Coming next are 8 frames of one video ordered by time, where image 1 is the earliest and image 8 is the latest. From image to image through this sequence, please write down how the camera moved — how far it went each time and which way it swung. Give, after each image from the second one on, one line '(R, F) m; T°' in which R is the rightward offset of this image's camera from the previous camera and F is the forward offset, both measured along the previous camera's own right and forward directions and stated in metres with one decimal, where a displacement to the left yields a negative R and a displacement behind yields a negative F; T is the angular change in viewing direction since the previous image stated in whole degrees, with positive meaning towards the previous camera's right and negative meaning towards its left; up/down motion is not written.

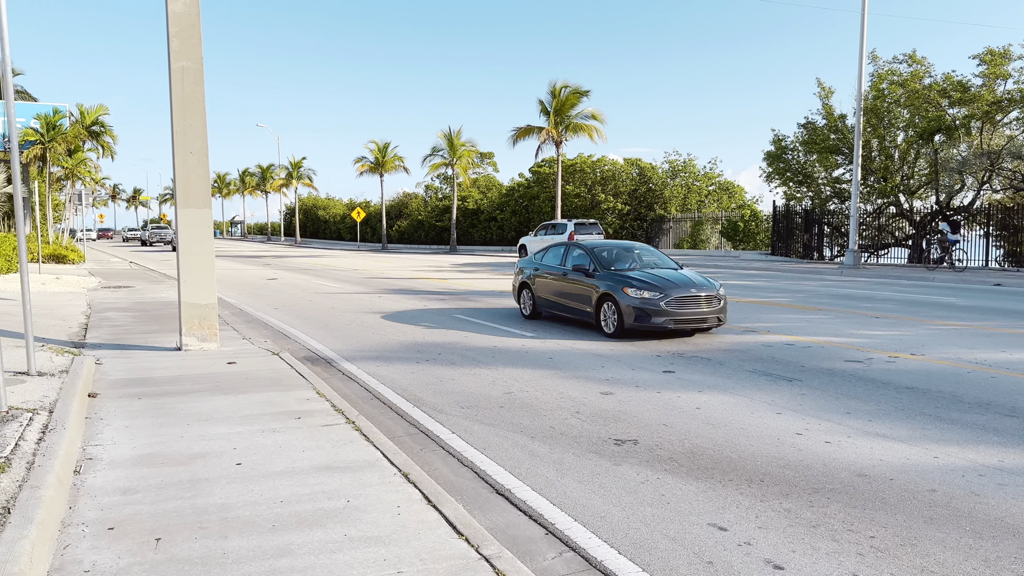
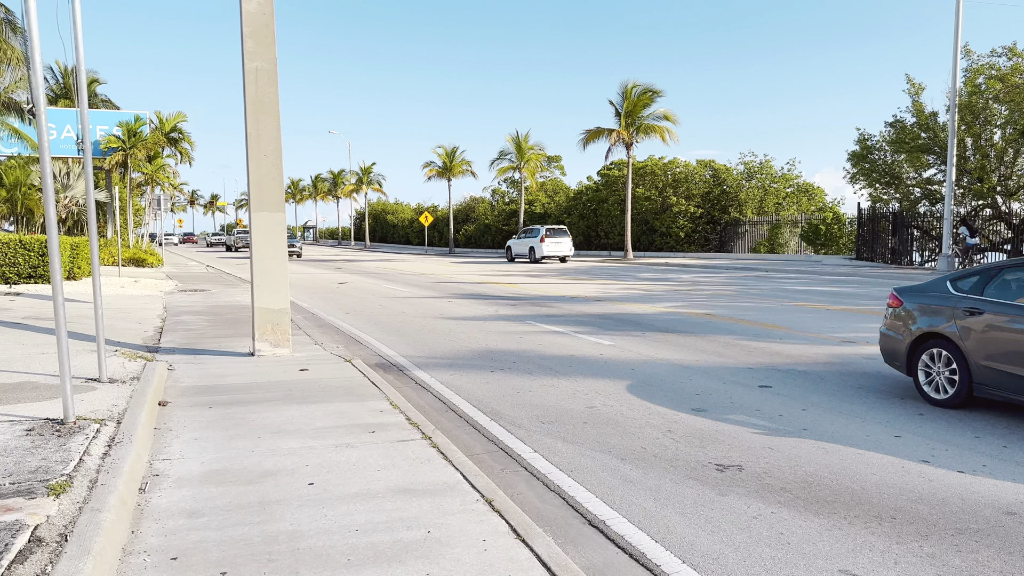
(-0.2, +0.5) m; -5°
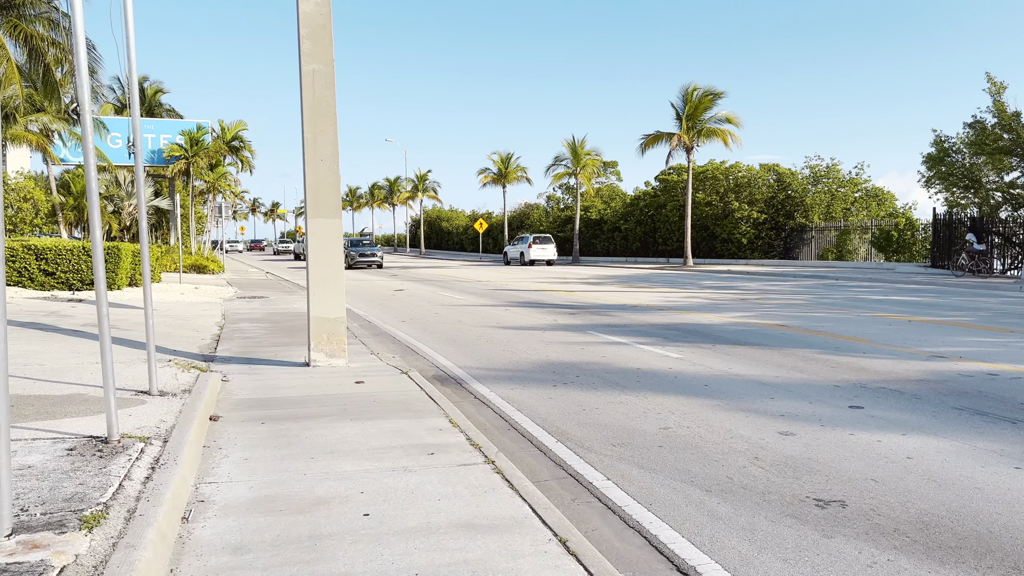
(-0.1, +0.5) m; -4°
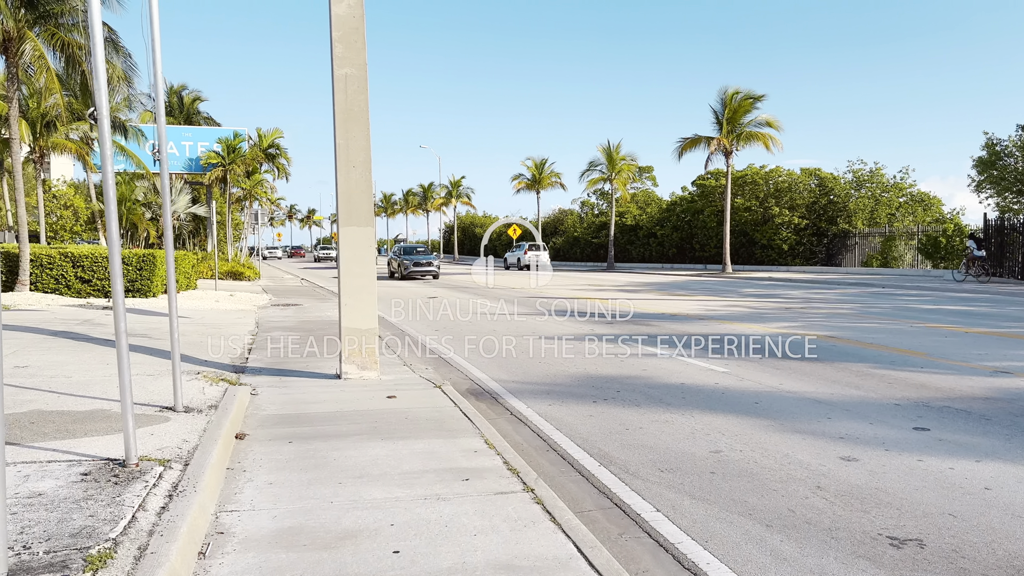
(0.0, +0.4) m; -2°
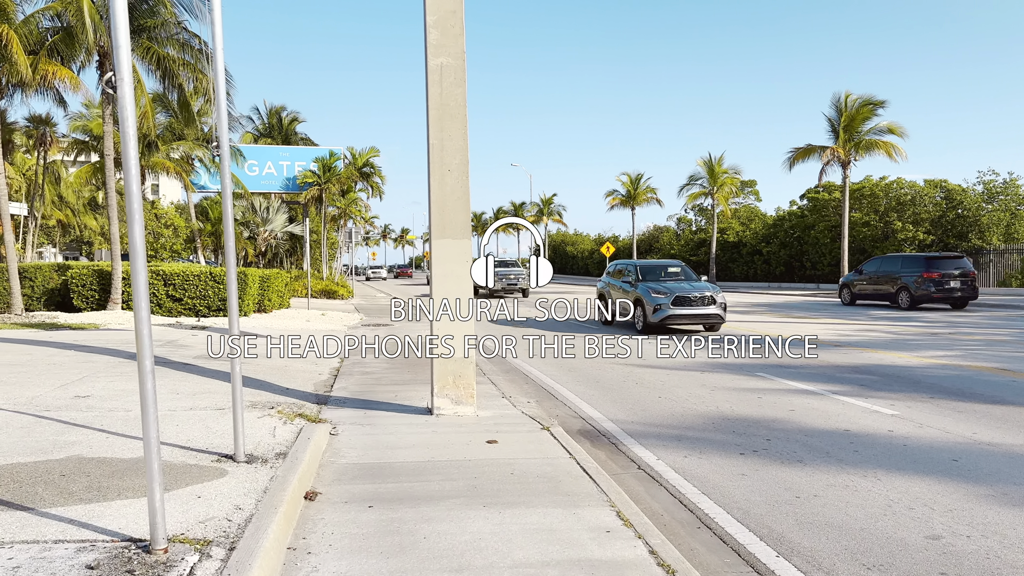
(-0.3, +1.3) m; -6°
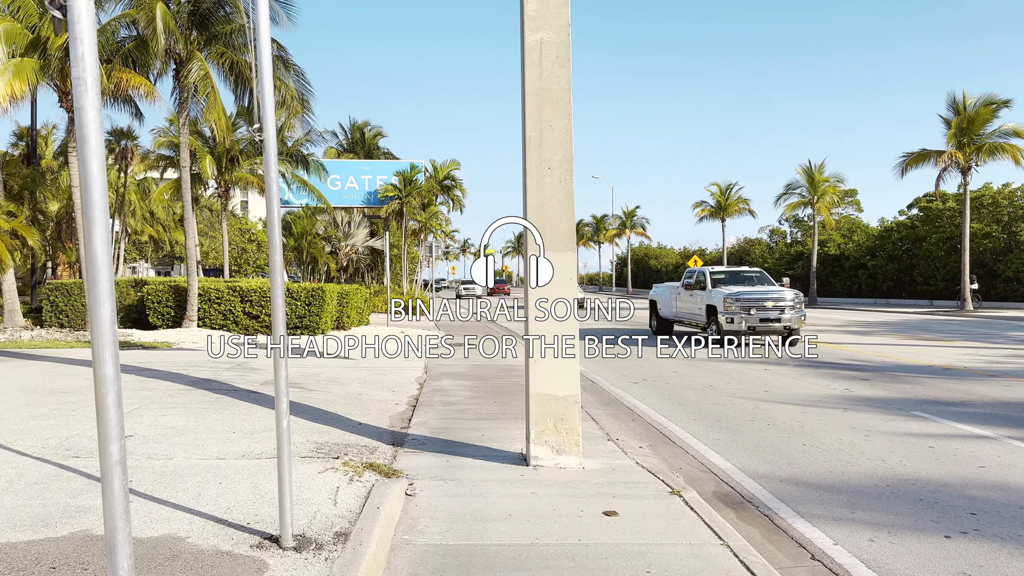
(-0.3, +1.4) m; -6°
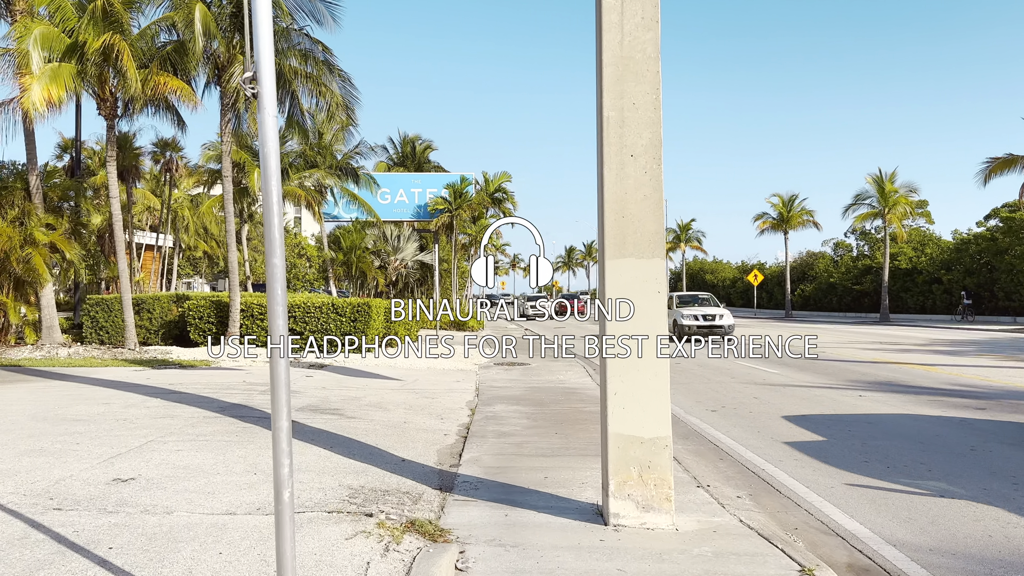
(-0.2, +1.2) m; -4°
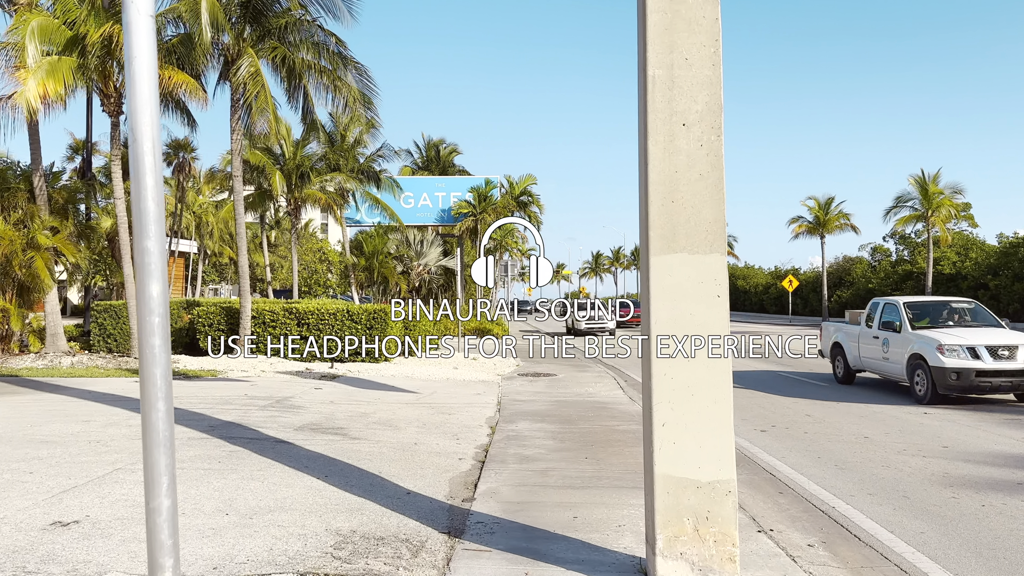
(0.0, +1.0) m; -2°
